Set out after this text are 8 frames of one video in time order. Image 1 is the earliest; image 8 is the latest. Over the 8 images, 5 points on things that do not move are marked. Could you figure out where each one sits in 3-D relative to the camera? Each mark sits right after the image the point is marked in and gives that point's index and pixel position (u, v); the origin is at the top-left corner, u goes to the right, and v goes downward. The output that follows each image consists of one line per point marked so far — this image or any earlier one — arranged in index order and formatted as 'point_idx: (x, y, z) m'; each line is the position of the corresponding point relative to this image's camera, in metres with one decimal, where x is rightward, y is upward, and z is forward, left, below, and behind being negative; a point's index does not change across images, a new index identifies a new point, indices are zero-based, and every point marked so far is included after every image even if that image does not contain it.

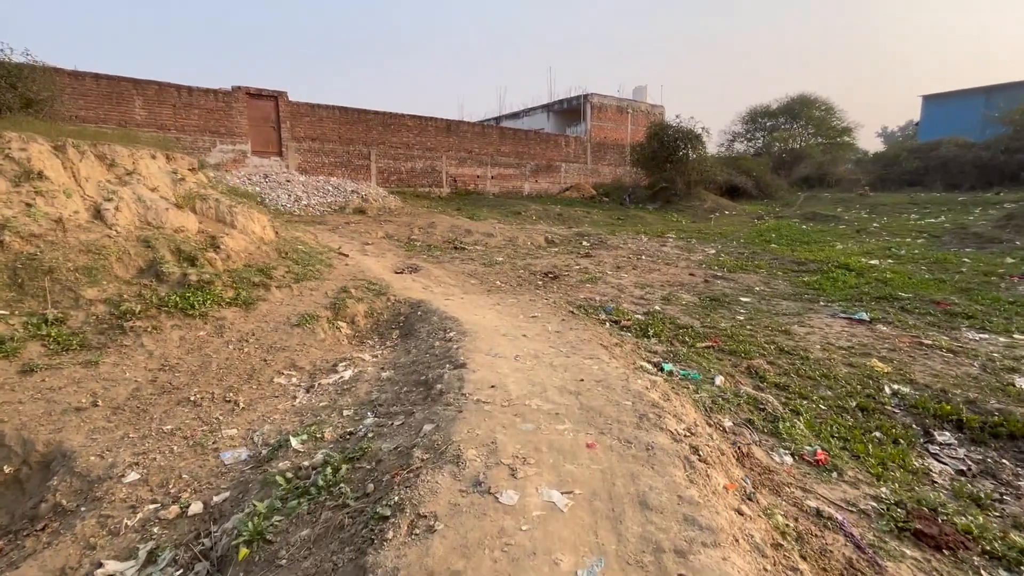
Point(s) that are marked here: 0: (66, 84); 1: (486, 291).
0: (-9.6, +4.4, +10.3) m
1: (-0.3, 0.0, +6.2) m
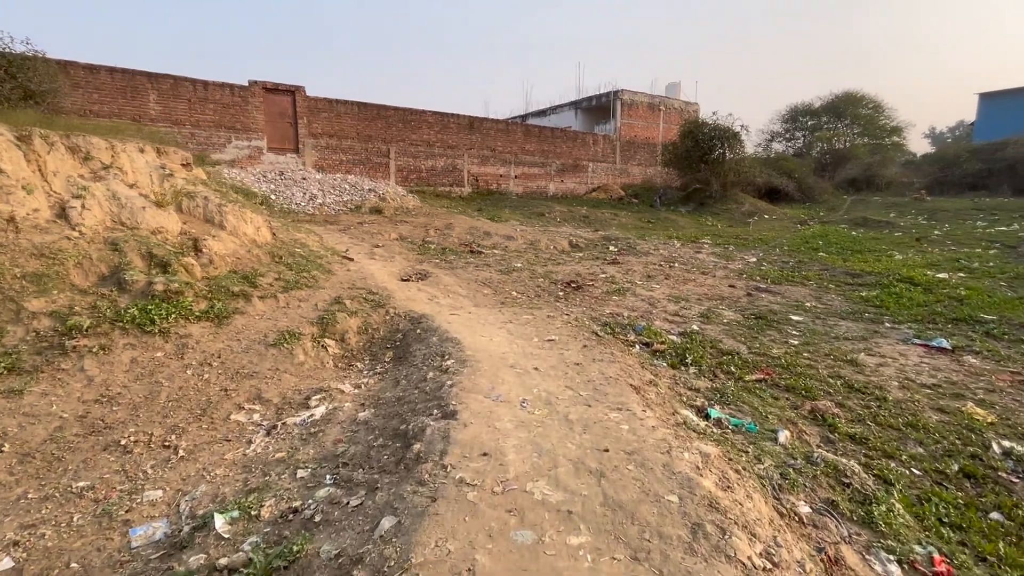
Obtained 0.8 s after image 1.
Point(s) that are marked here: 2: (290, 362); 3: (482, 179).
0: (-9.1, +4.4, +10.1) m
1: (-0.2, -0.2, +5.5) m
2: (-1.7, -0.6, +3.7) m
3: (-1.0, +3.7, +16.2) m
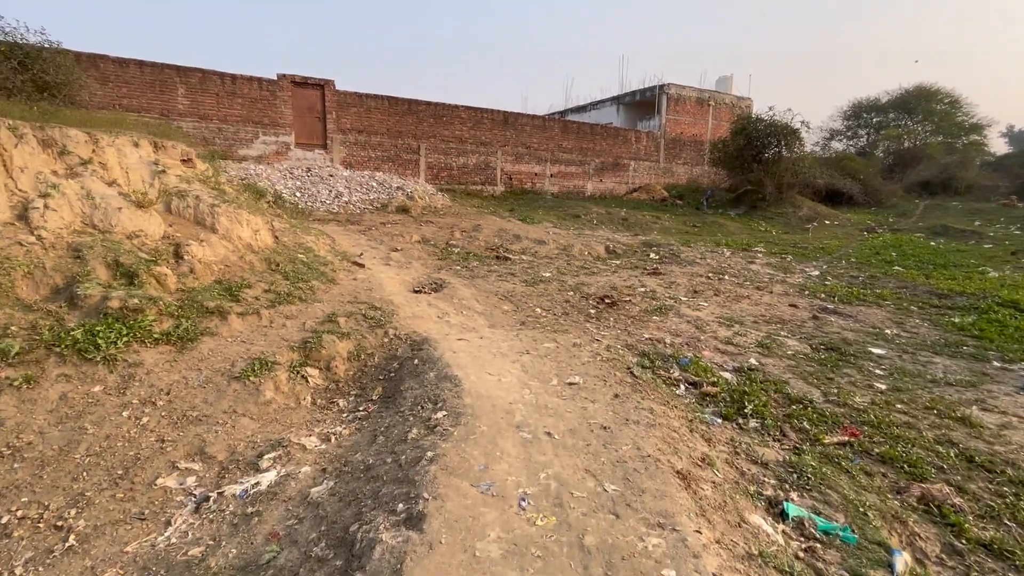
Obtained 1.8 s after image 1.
0: (-8.4, +4.5, +10.0) m
1: (+0.1, -0.4, +4.7) m
2: (-1.6, -0.7, +3.0) m
3: (+0.1, +3.5, +15.4) m
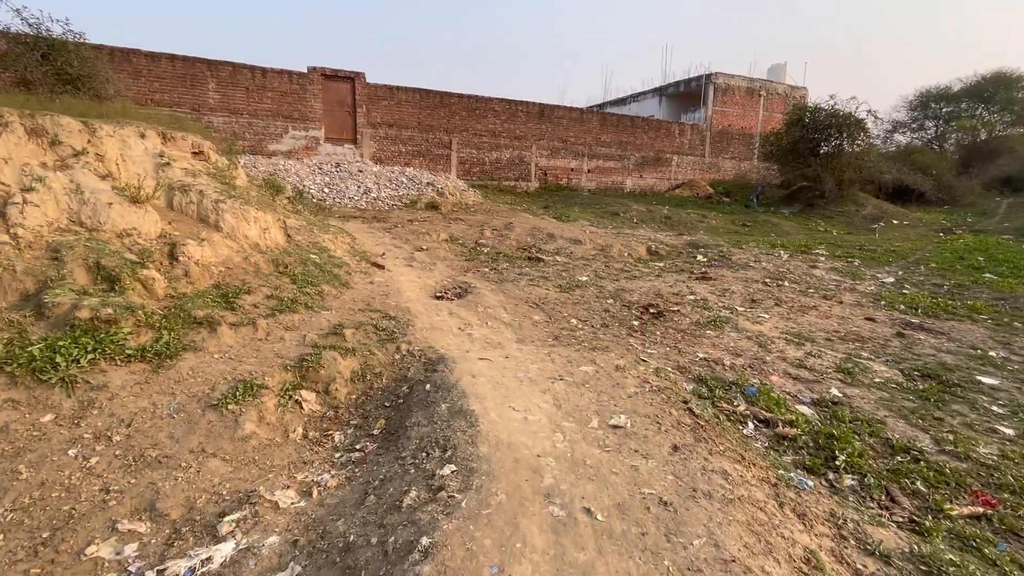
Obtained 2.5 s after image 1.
0: (-7.7, +4.6, +9.9) m
1: (+0.3, -0.5, +4.1) m
2: (-1.5, -0.8, +2.5) m
3: (+1.2, +3.5, +14.7) m
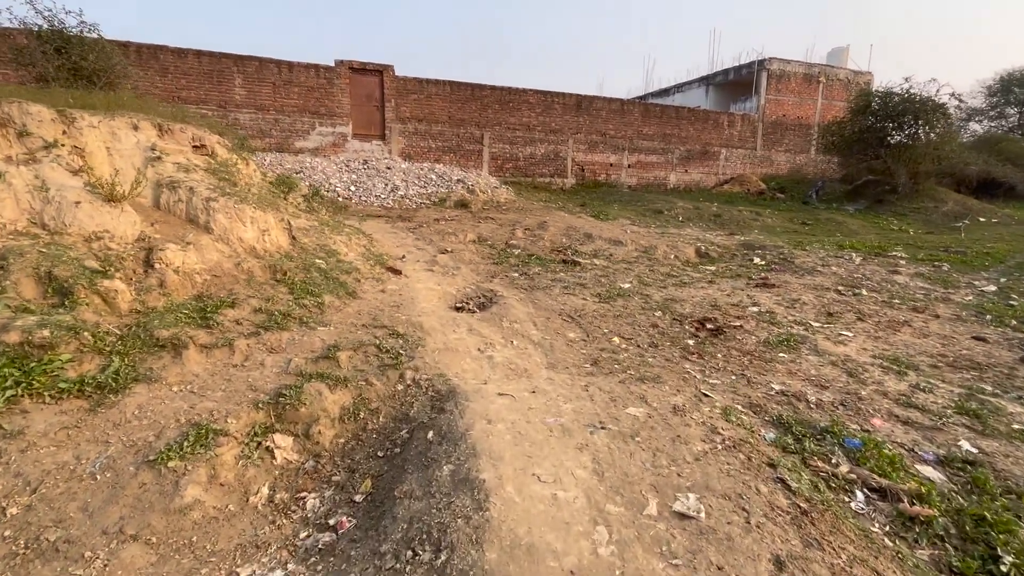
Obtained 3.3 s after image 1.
0: (-7.0, +4.6, +9.7) m
1: (+0.5, -0.6, +3.4) m
2: (-1.4, -0.9, +1.9) m
3: (+2.2, +3.4, +13.9) m
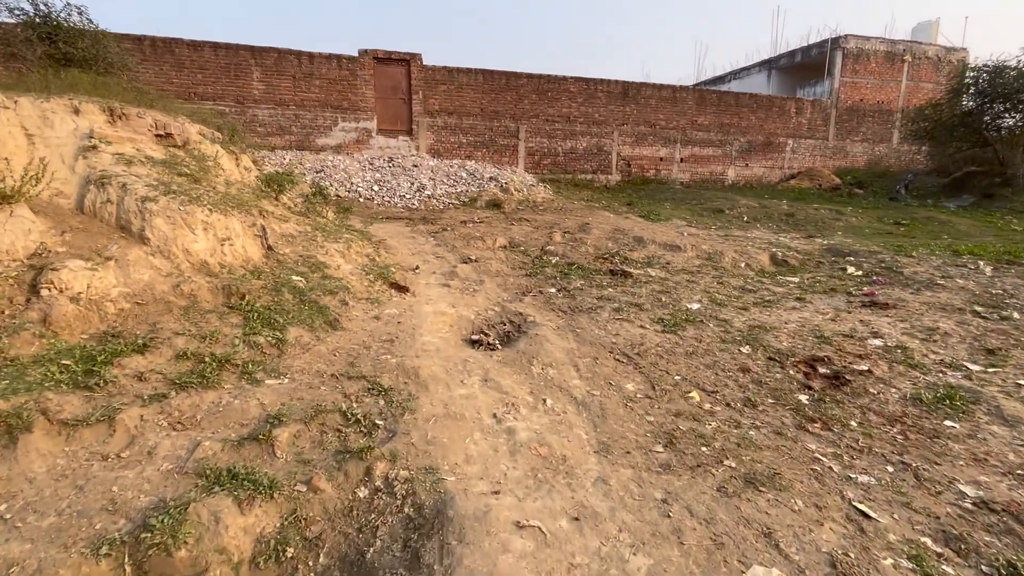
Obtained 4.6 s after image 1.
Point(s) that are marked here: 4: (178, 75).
0: (-6.3, +4.4, +9.1) m
1: (+0.7, -0.7, +2.2) m
2: (-1.4, -1.0, +0.9) m
3: (+3.2, +3.2, +12.5) m
4: (-6.4, +4.1, +9.2) m
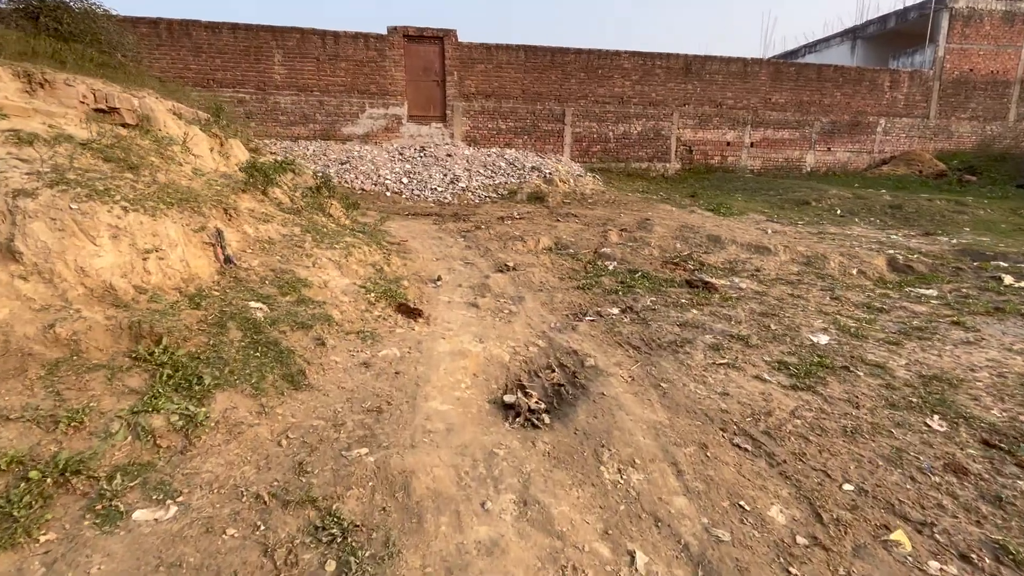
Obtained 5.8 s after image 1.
0: (-5.5, +4.4, +8.4) m
1: (+0.8, -0.9, +1.0) m
2: (-1.3, -1.2, -0.1) m
3: (+4.3, +3.2, +11.0) m
4: (-5.6, +4.0, +8.5) m
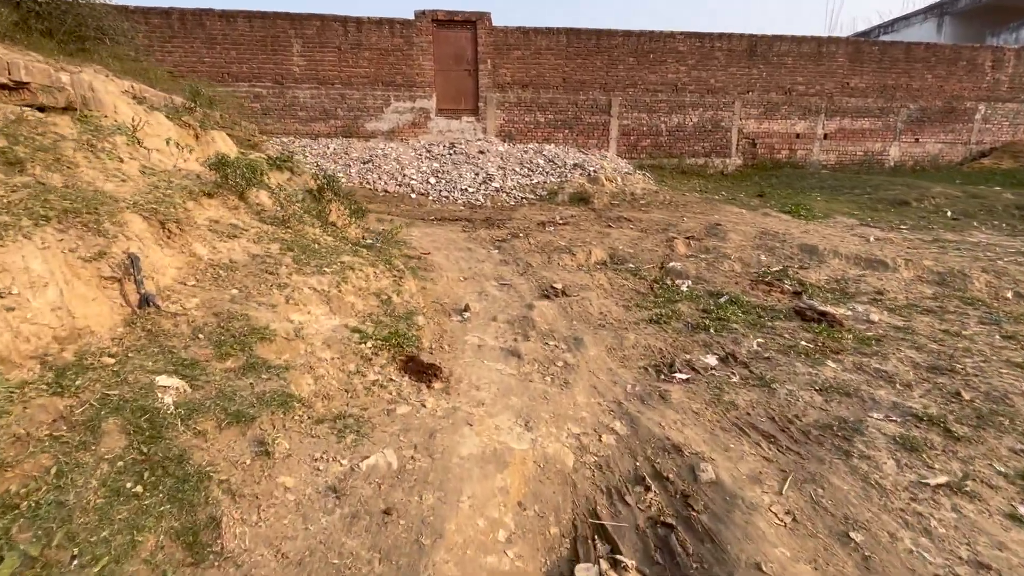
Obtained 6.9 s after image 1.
0: (-4.8, +4.2, +7.7) m
1: (+0.9, -1.1, -0.1) m
2: (-1.3, -1.4, -1.1) m
3: (+5.1, +2.9, +9.7) m
4: (-5.0, +3.9, +7.8) m
